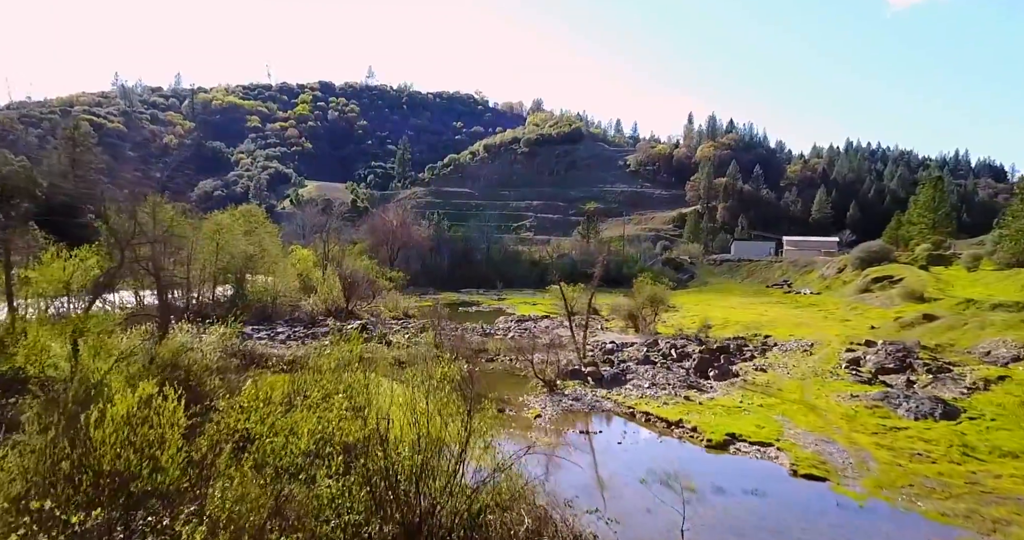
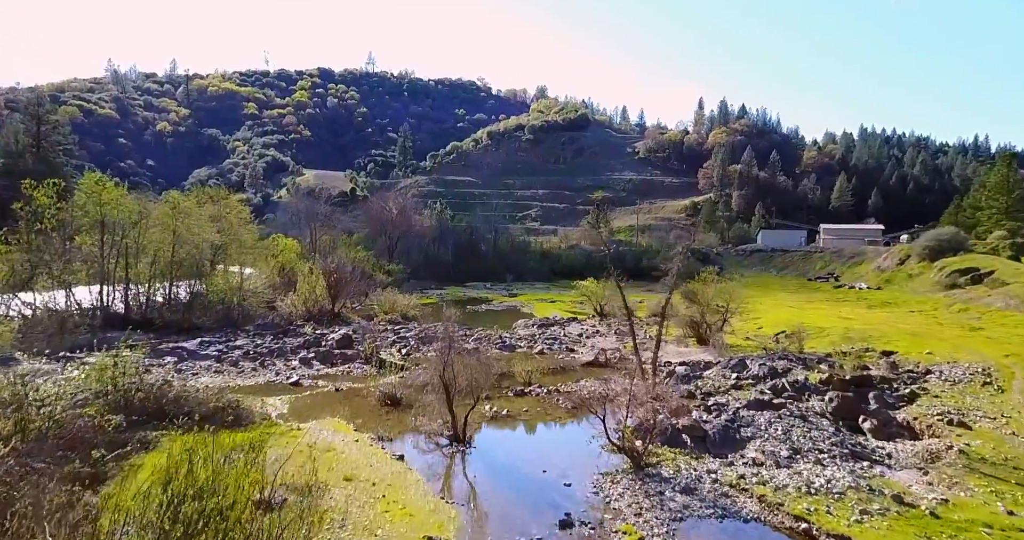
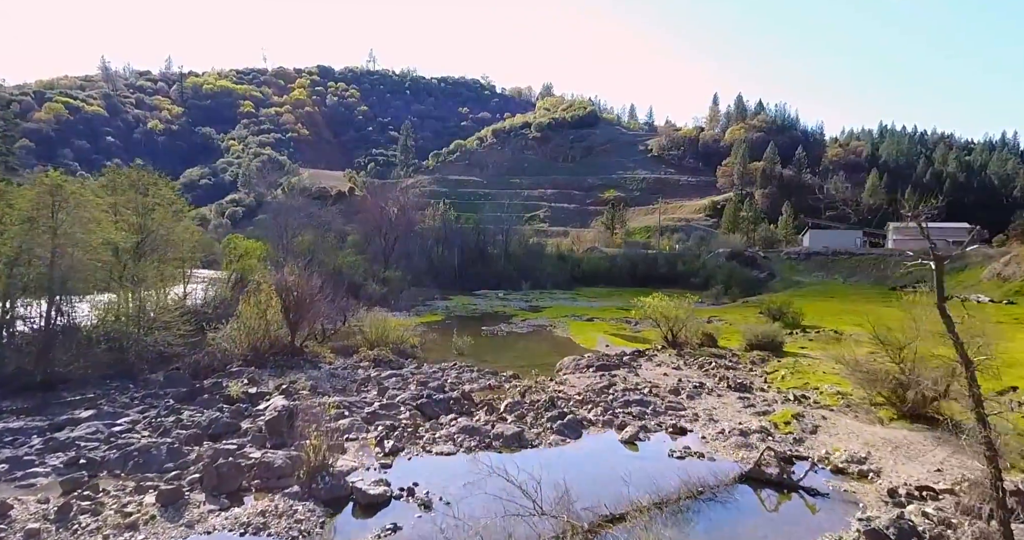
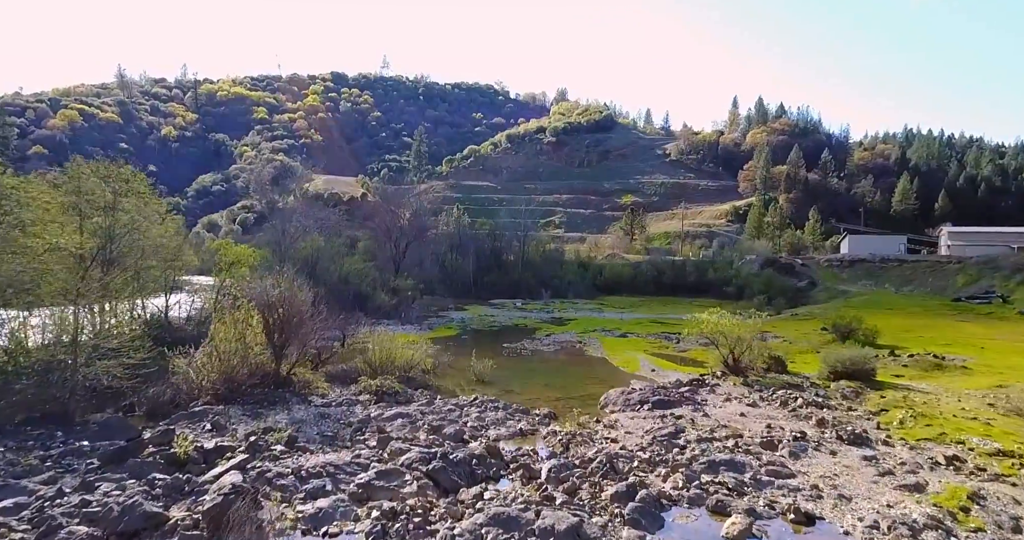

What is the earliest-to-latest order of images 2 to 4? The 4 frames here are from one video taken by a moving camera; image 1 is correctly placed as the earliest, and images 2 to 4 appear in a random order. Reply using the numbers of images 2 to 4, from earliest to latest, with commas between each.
2, 3, 4
